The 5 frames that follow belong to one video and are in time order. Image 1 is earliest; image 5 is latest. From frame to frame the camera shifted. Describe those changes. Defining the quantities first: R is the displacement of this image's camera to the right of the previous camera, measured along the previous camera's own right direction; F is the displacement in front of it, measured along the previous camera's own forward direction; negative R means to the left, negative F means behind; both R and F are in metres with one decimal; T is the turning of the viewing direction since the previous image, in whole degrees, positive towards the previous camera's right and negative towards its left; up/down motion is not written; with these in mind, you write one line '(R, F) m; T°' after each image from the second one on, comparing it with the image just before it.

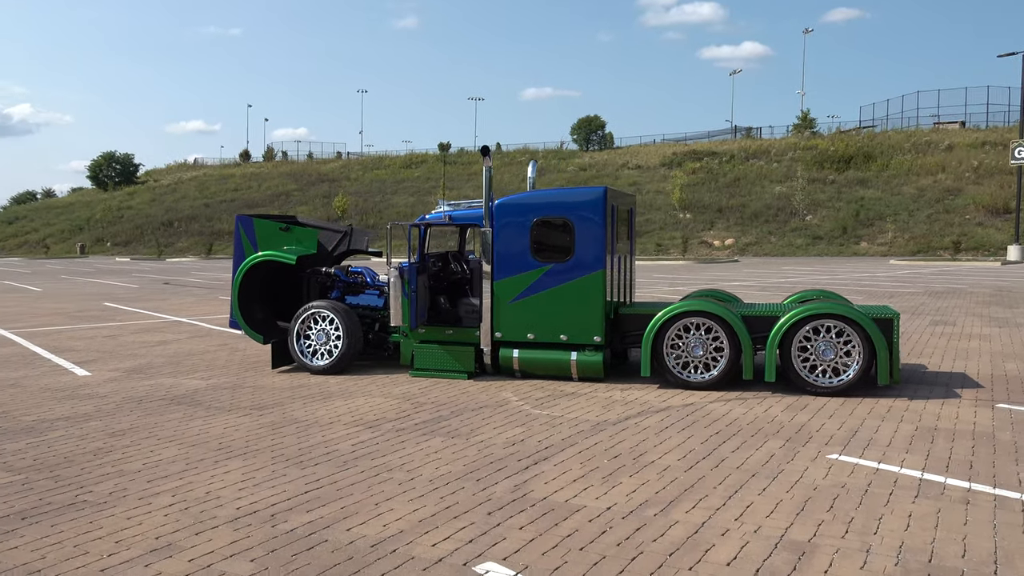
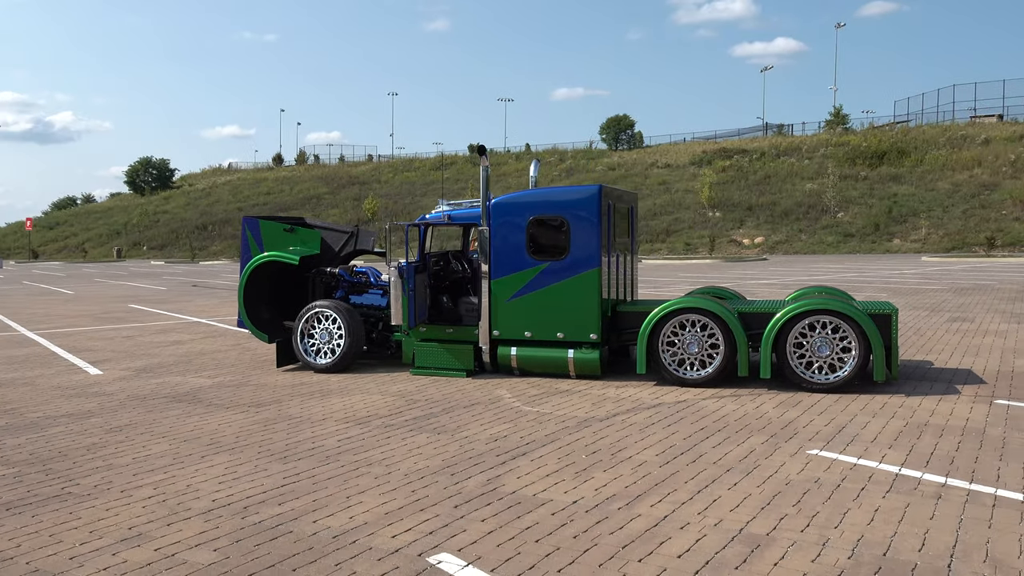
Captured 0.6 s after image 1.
(+0.4, -0.1) m; -2°
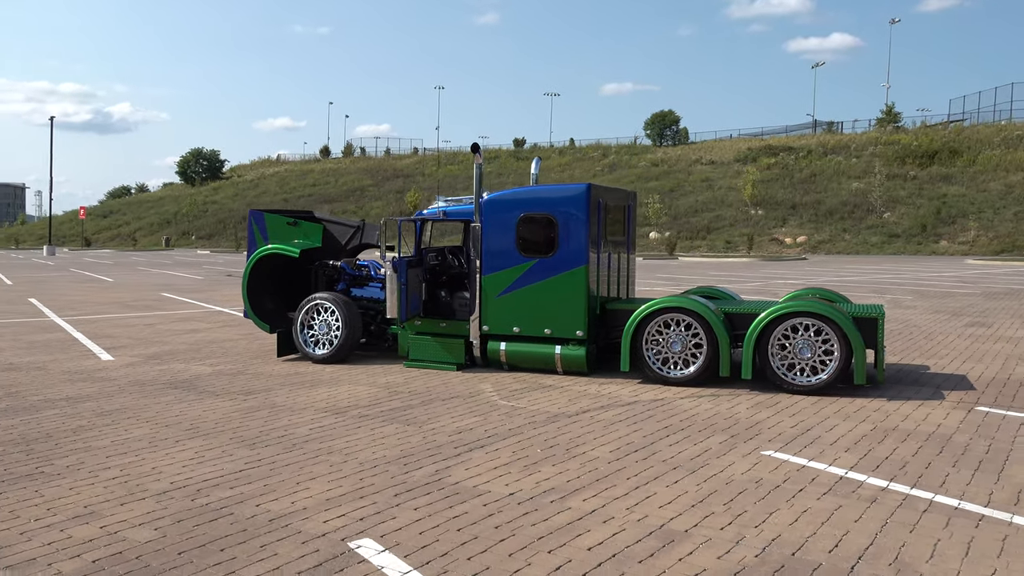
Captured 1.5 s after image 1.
(+0.6, -0.1) m; -3°
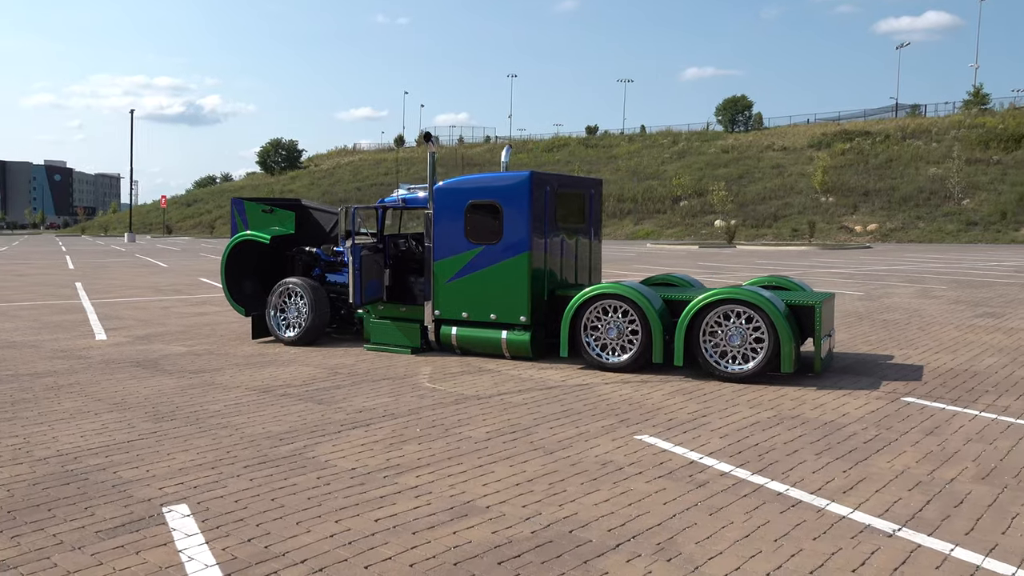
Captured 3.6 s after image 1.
(+1.4, -0.1) m; -5°
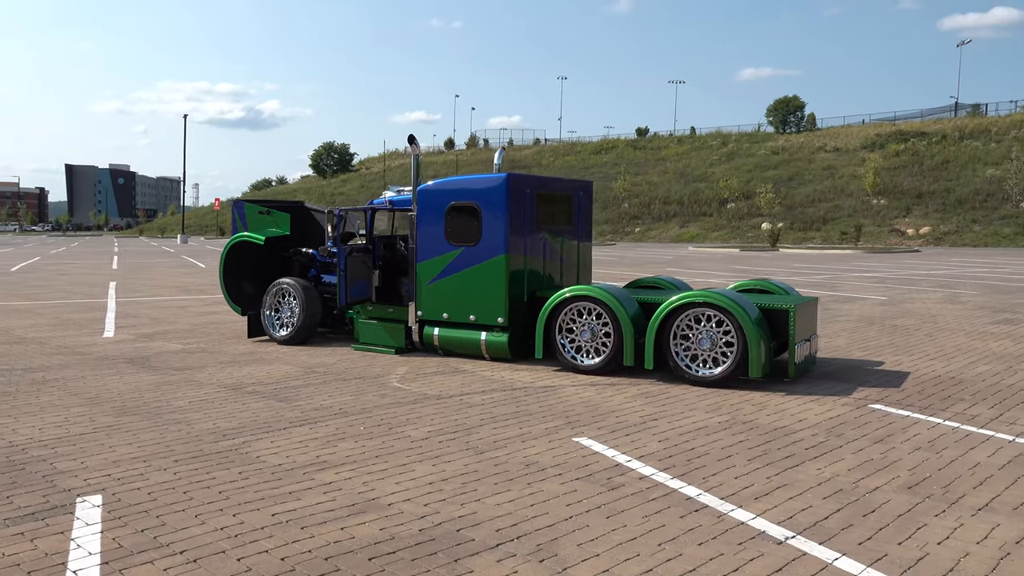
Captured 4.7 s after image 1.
(+0.8, 0.0) m; -4°
